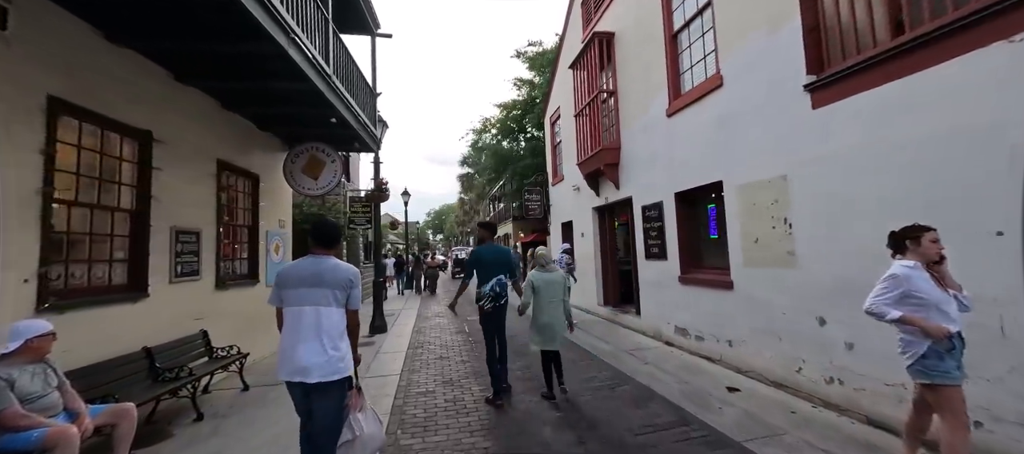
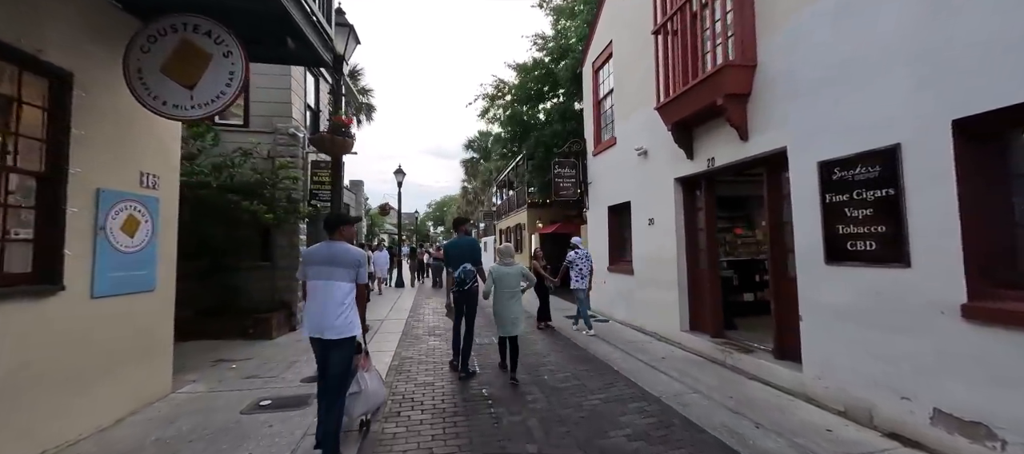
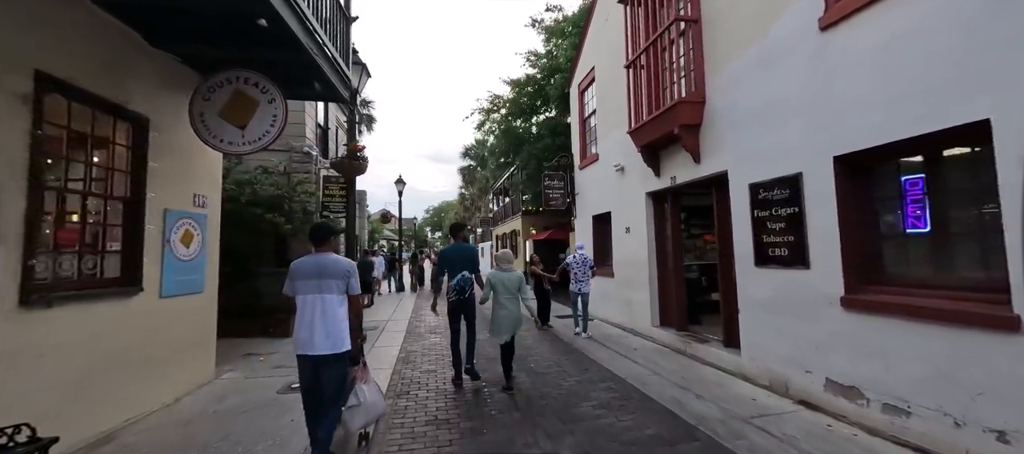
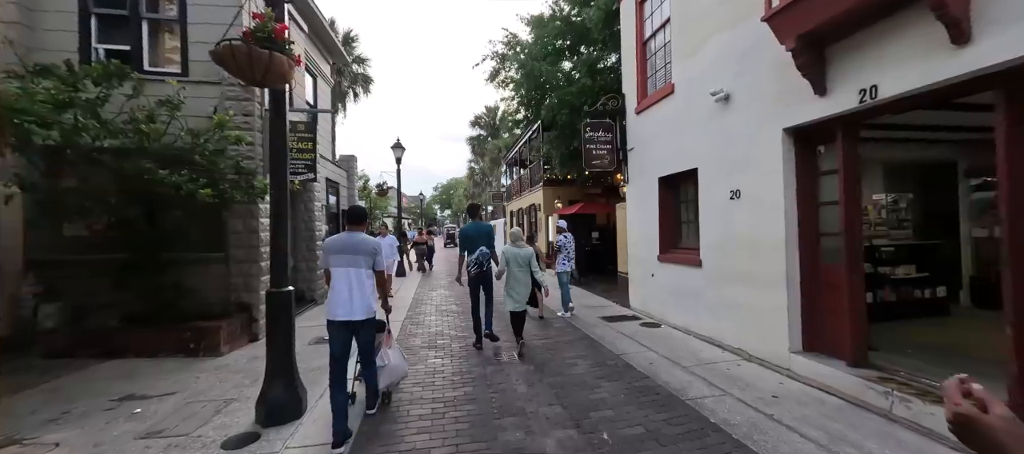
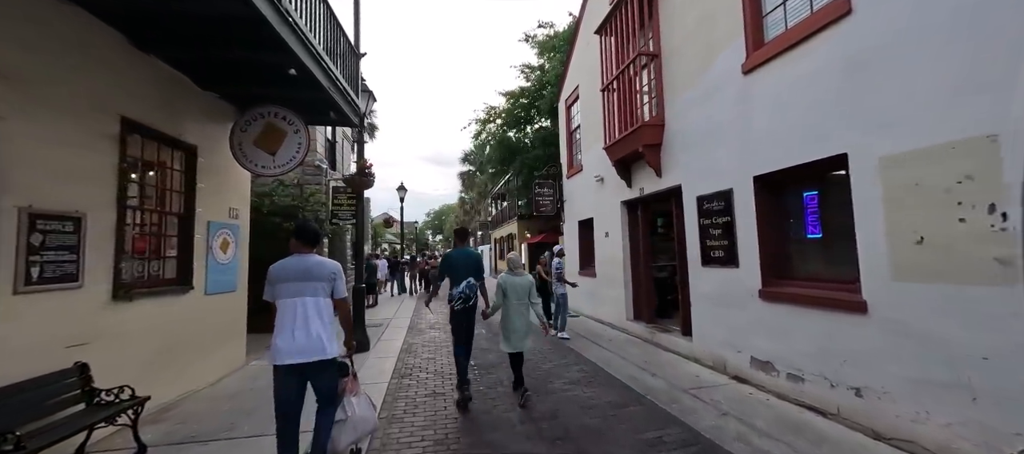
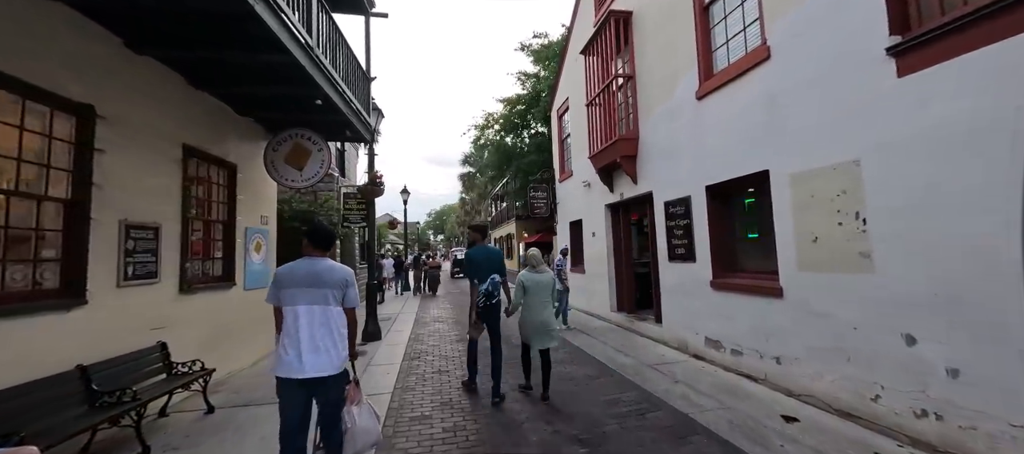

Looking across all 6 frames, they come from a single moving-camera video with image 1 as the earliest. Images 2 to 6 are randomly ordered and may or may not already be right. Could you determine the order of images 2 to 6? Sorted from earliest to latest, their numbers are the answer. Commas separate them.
6, 5, 3, 2, 4
